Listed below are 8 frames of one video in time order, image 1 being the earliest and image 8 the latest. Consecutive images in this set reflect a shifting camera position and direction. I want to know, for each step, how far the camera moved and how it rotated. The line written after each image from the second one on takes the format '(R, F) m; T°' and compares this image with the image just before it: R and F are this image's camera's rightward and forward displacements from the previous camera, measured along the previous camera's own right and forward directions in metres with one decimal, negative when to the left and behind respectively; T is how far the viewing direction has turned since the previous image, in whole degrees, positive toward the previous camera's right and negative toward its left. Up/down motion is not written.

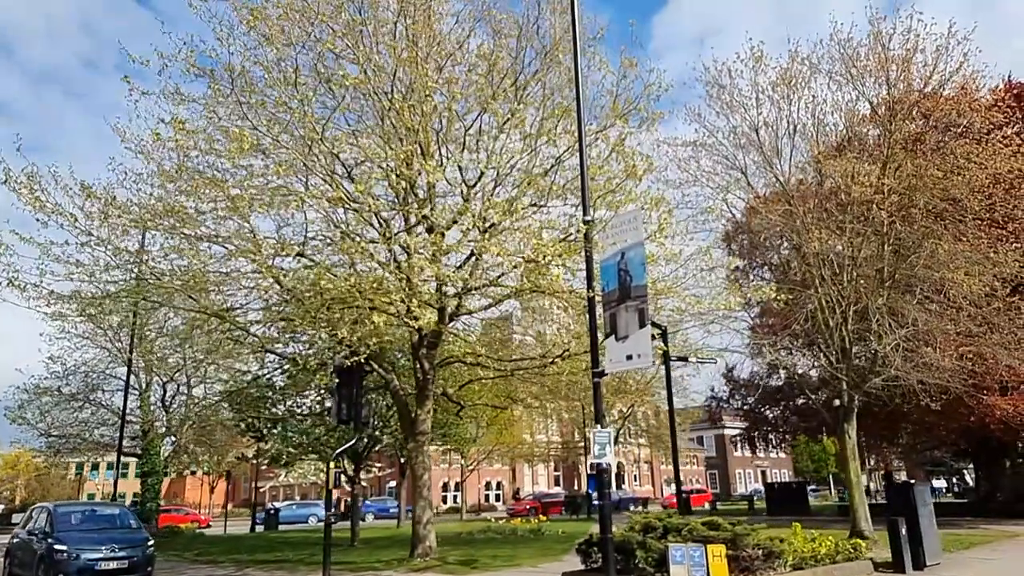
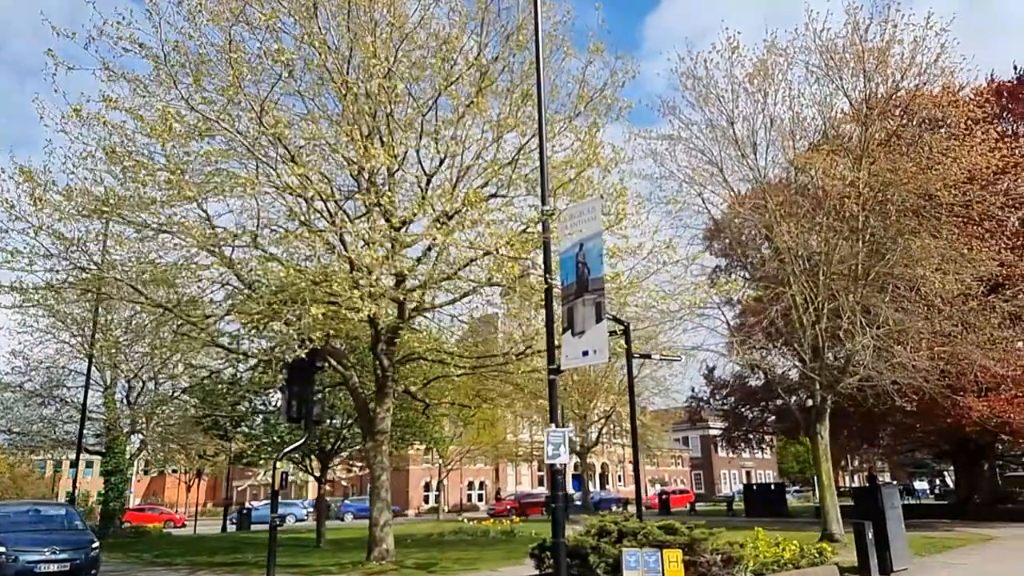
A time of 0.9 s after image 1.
(+0.7, +0.6) m; +1°
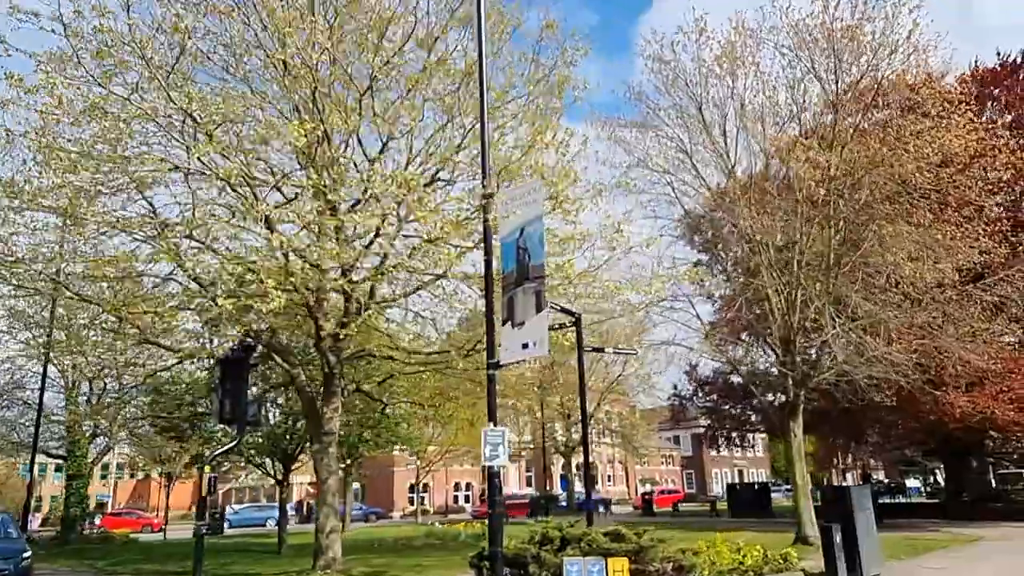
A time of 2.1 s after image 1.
(+1.1, +0.9) m; 0°
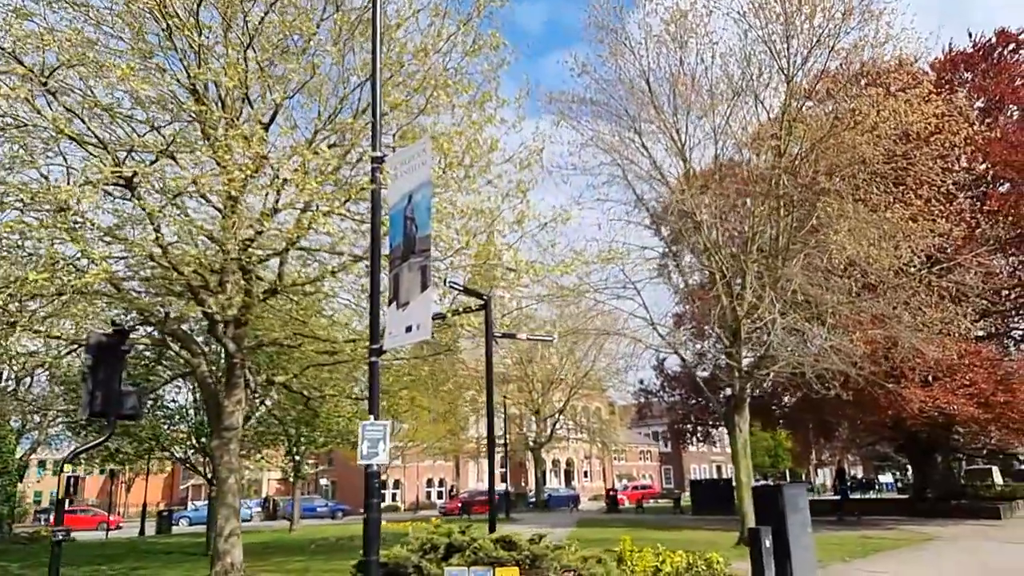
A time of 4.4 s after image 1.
(+1.6, +1.3) m; +1°
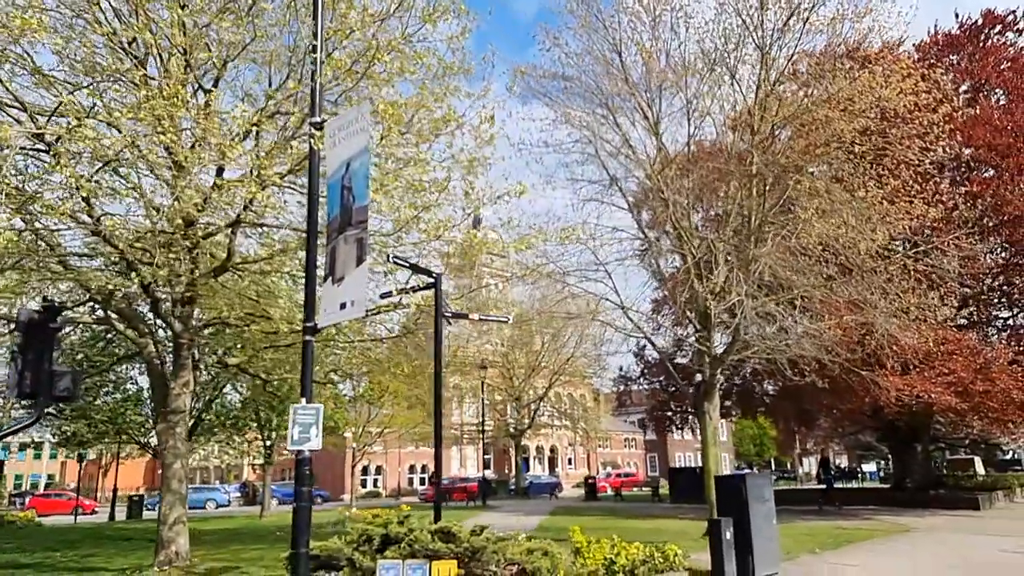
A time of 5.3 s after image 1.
(+0.7, +0.6) m; +1°
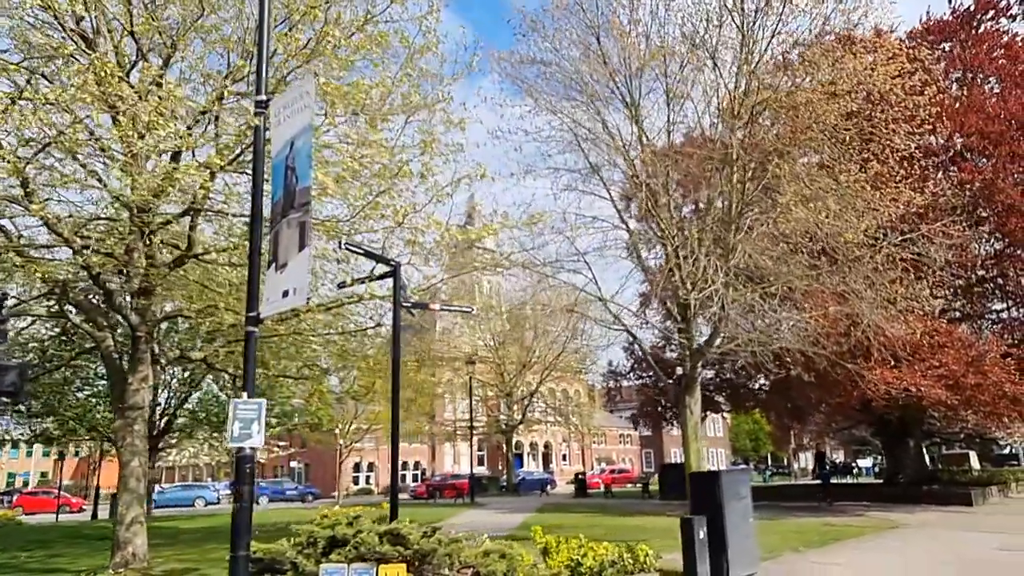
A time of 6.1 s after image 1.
(+0.6, +0.5) m; 0°
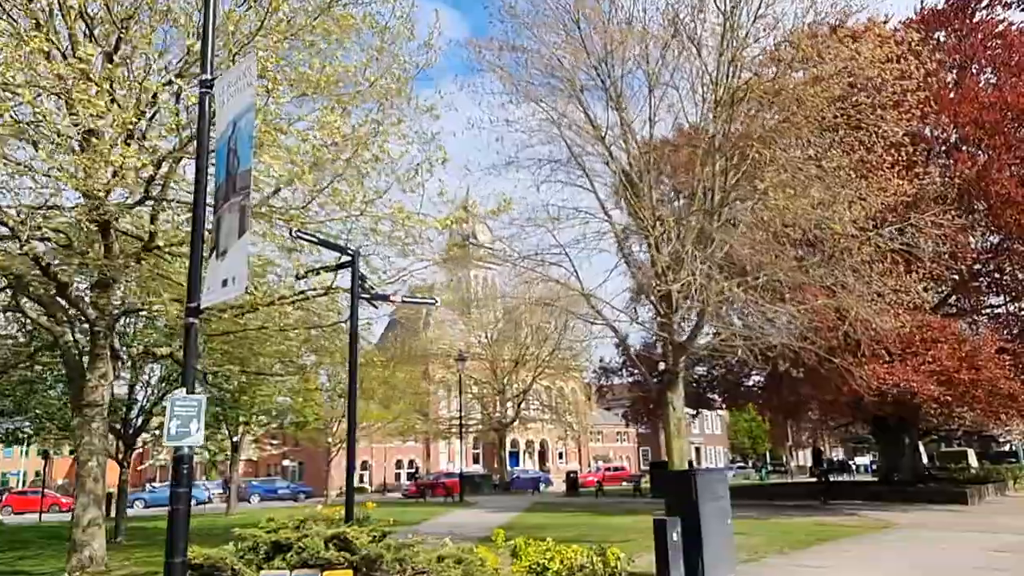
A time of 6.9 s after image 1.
(+0.6, +0.5) m; 0°
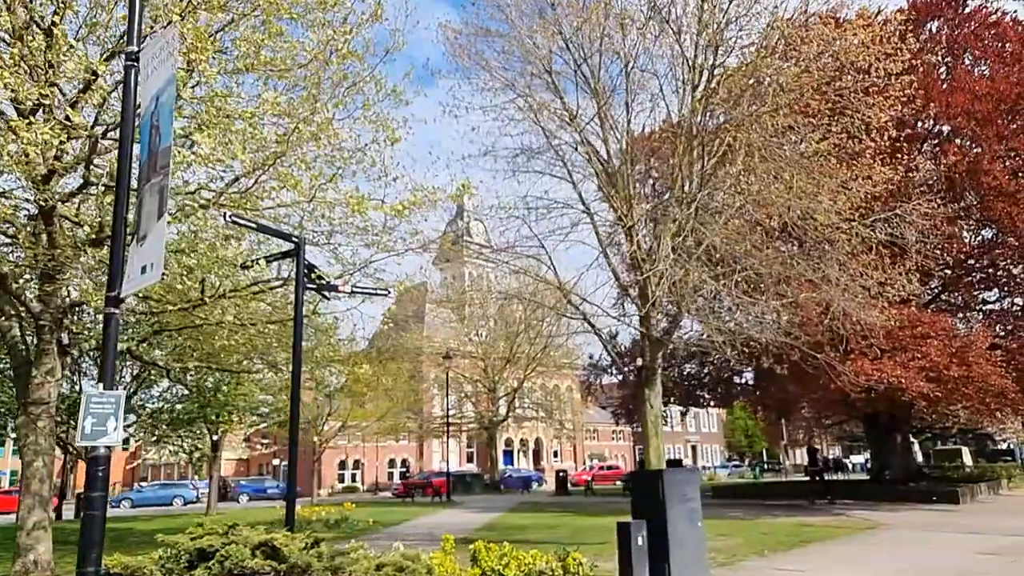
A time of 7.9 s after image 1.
(+0.7, +0.6) m; 0°
